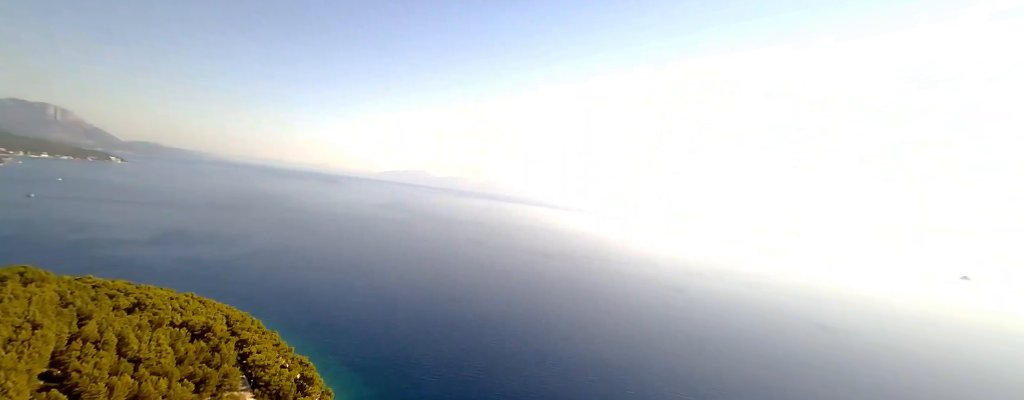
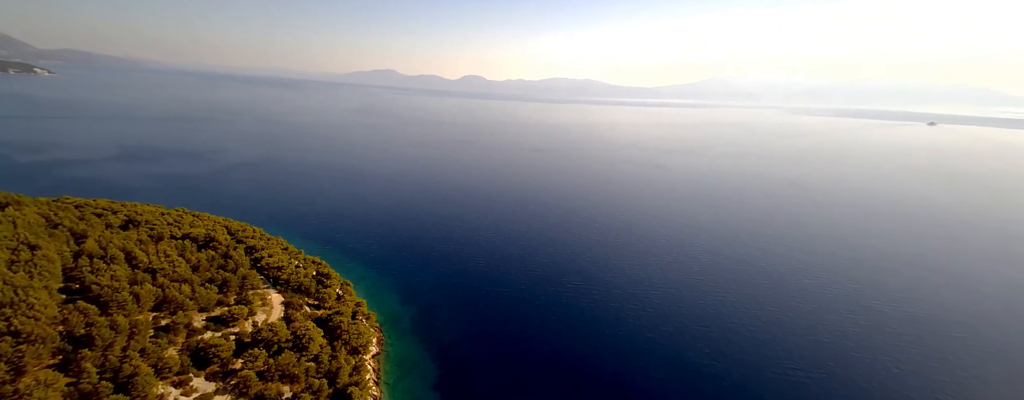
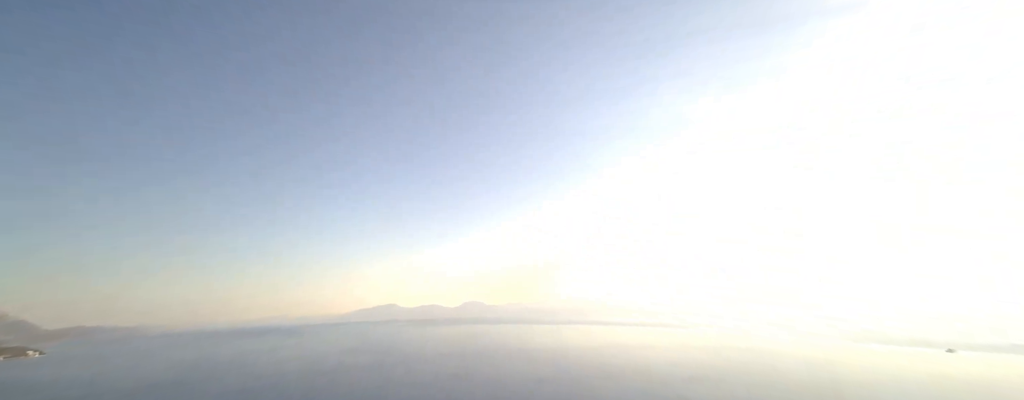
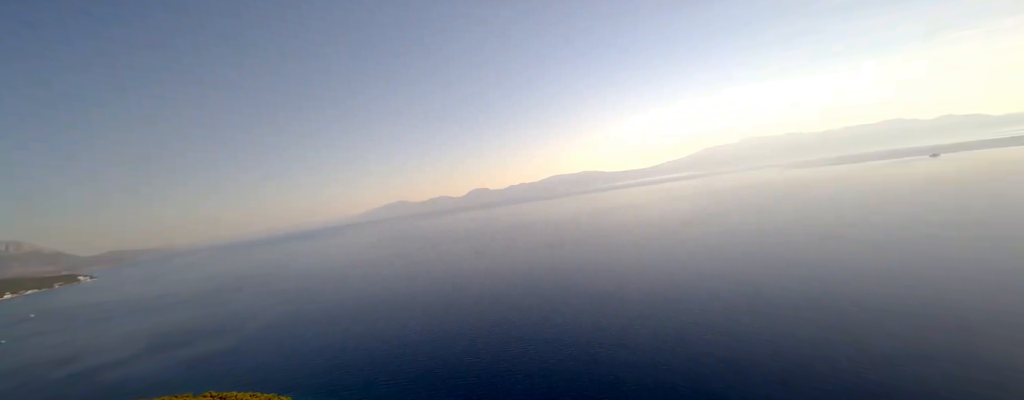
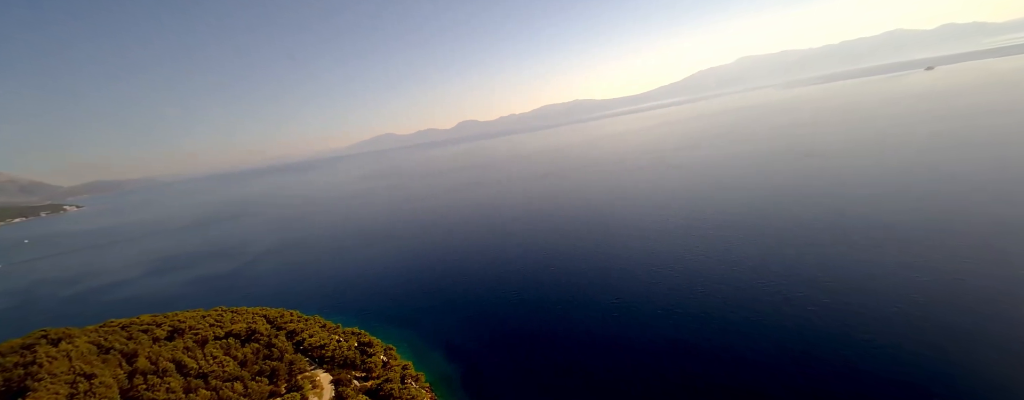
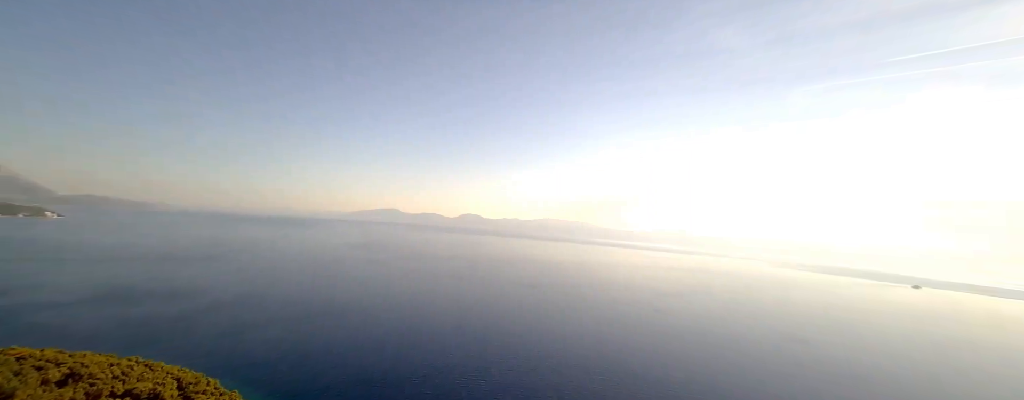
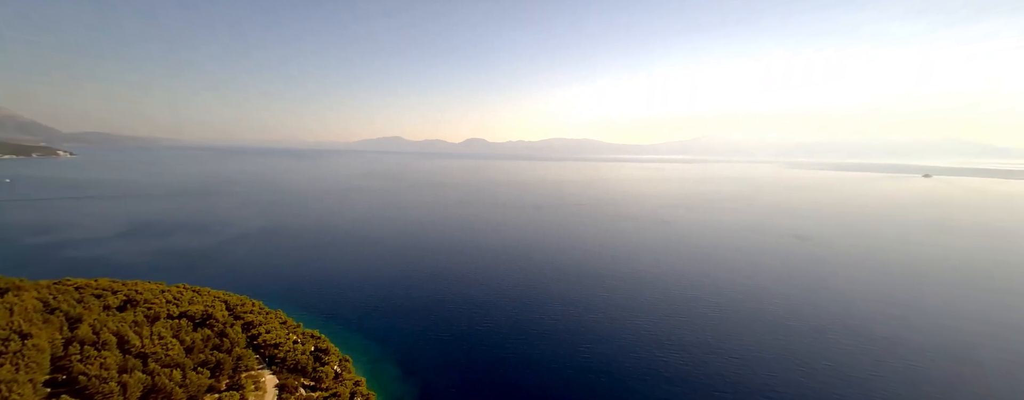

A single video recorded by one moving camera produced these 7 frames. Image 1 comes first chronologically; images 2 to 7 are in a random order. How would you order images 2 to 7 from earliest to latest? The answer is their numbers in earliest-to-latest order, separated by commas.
3, 6, 7, 4, 5, 2
